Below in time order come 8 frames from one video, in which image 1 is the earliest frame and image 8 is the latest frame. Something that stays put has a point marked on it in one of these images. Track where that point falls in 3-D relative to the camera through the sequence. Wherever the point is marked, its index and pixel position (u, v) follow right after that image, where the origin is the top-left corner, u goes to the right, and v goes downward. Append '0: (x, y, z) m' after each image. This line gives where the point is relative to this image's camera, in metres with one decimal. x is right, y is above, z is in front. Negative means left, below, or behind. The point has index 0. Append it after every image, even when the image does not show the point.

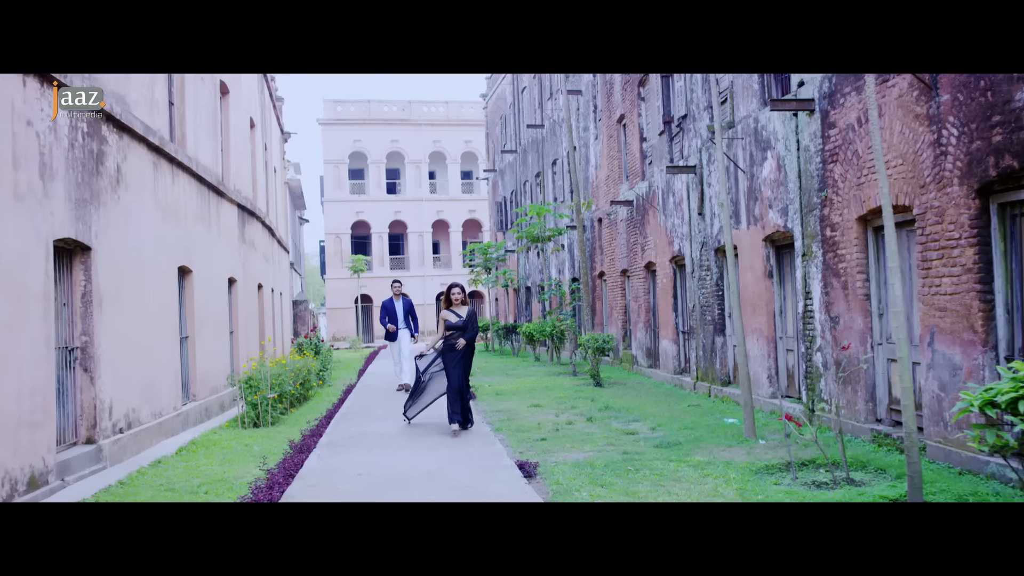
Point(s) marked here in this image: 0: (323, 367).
0: (-3.3, -1.4, +16.2) m
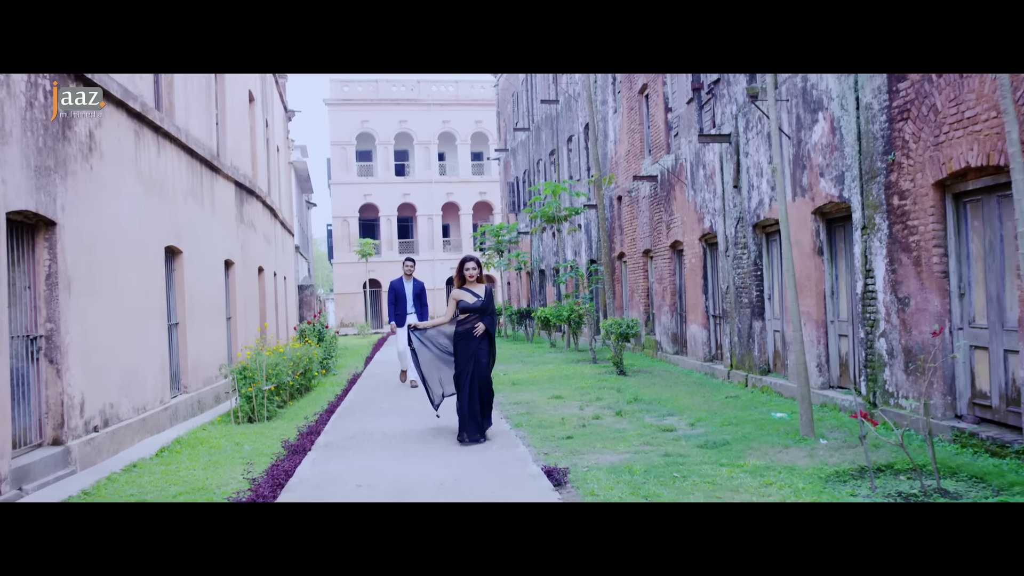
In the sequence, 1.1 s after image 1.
0: (-3.1, -1.1, +15.2) m
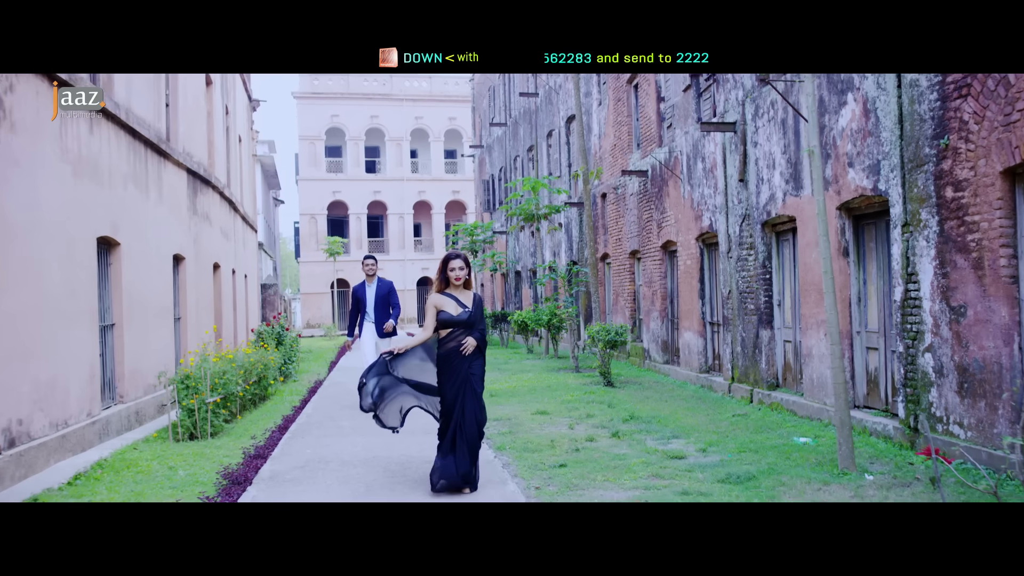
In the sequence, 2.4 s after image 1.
0: (-3.4, -1.1, +13.9) m
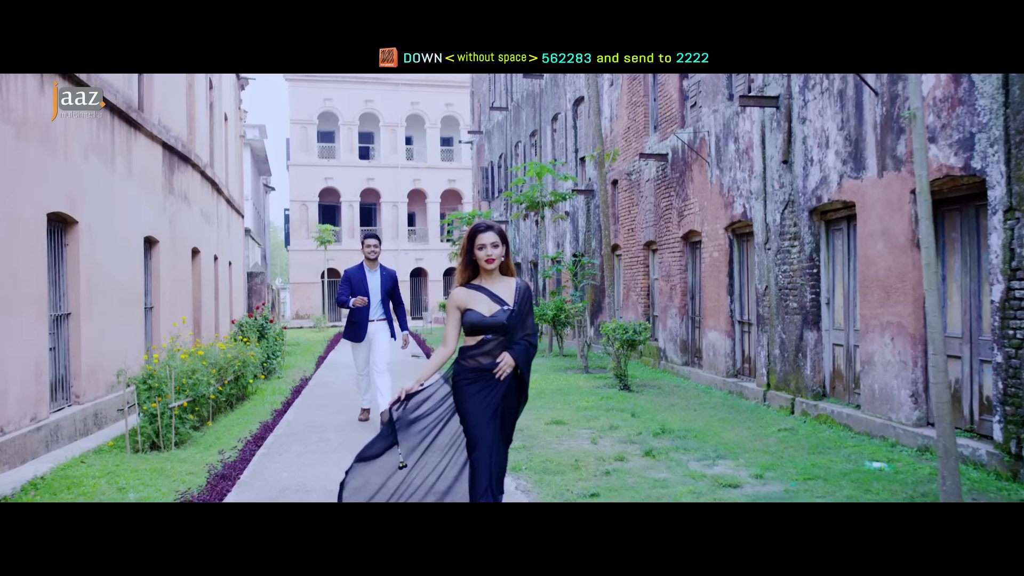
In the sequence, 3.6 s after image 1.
0: (-3.3, -0.9, +12.7) m
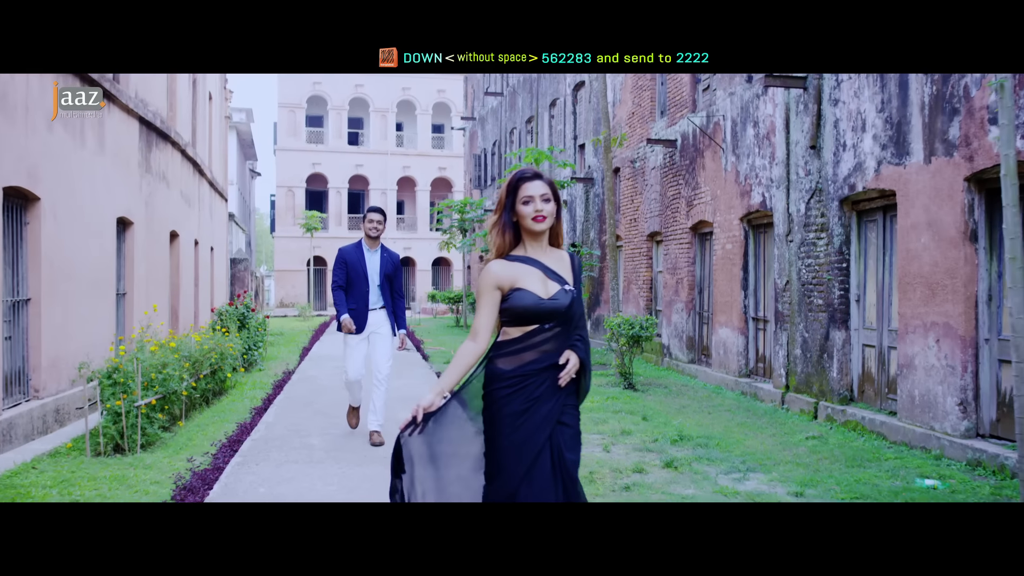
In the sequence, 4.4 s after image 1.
0: (-3.4, -0.8, +11.9) m
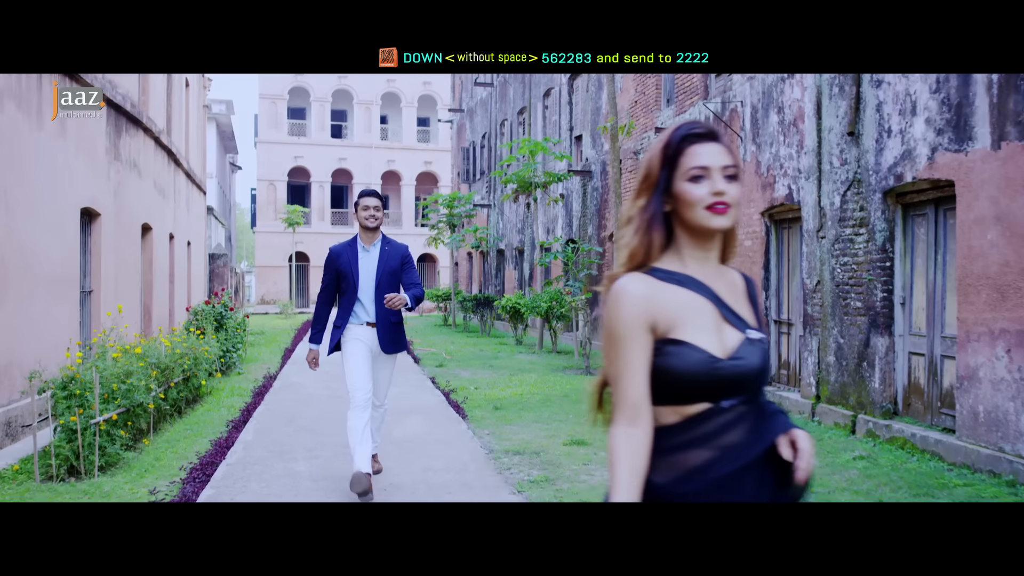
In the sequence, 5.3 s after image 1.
0: (-3.4, -0.7, +11.1) m
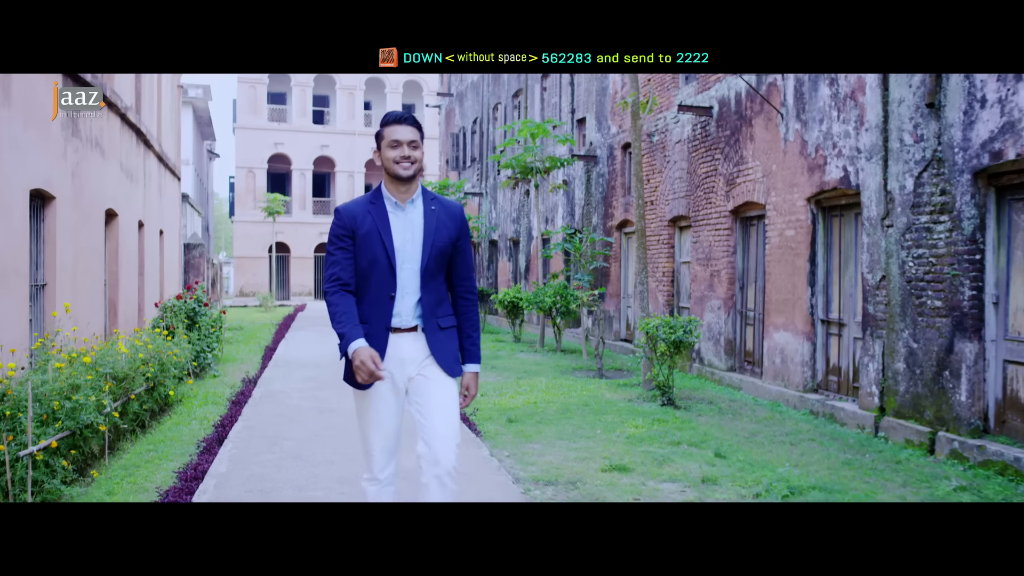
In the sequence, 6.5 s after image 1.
0: (-3.3, -0.7, +9.9) m
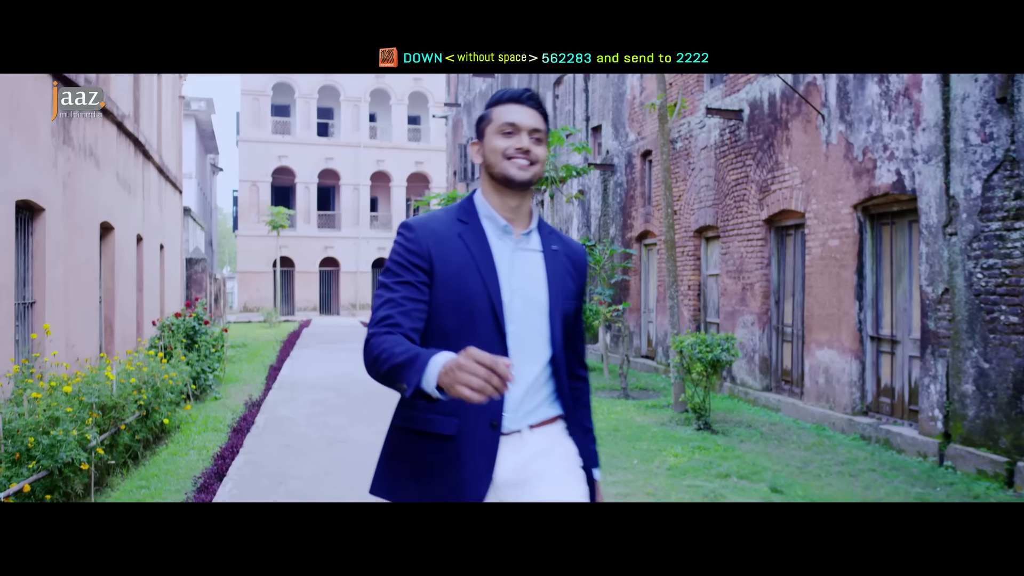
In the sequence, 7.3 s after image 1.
0: (-3.1, -0.8, +9.3) m
